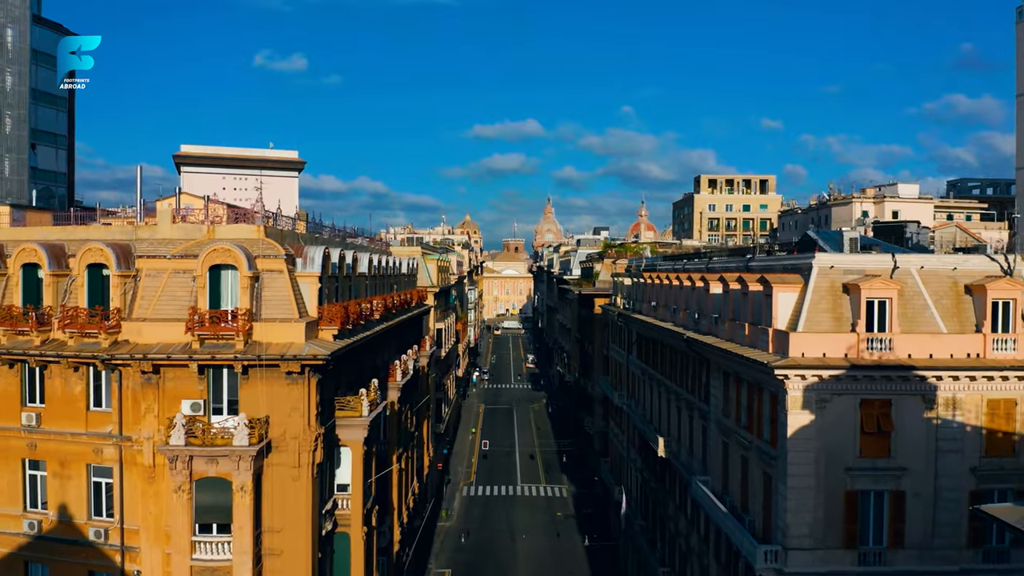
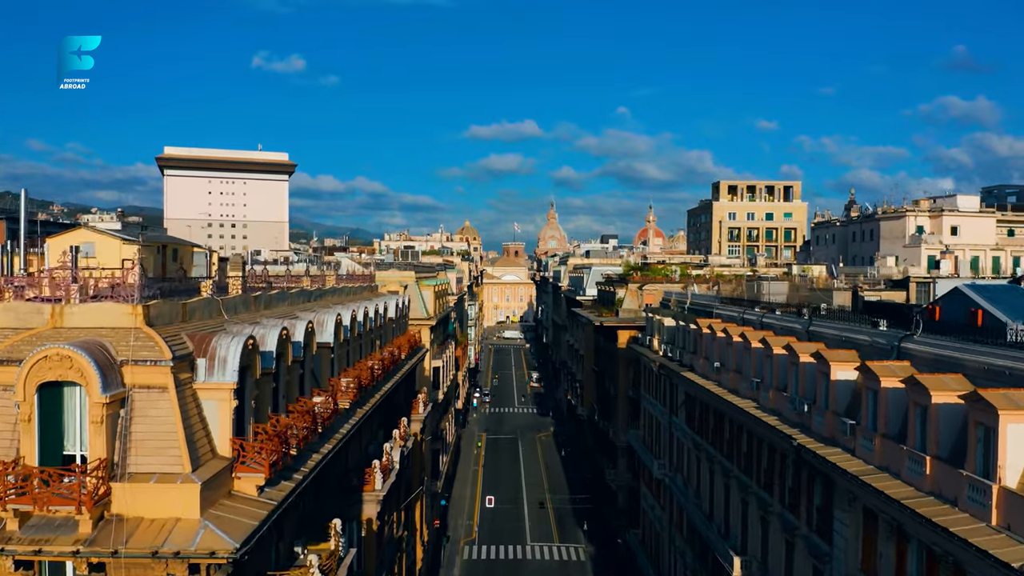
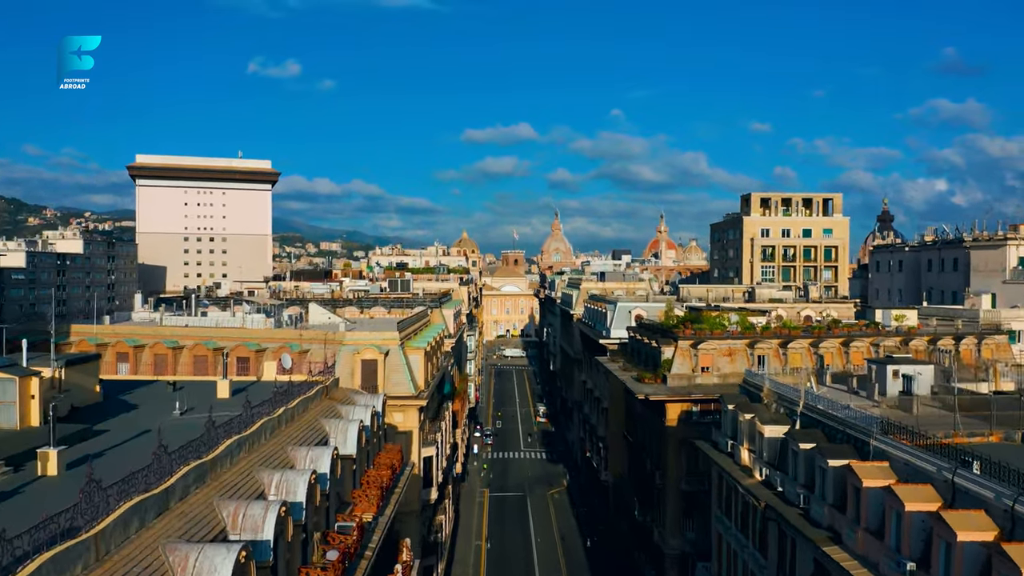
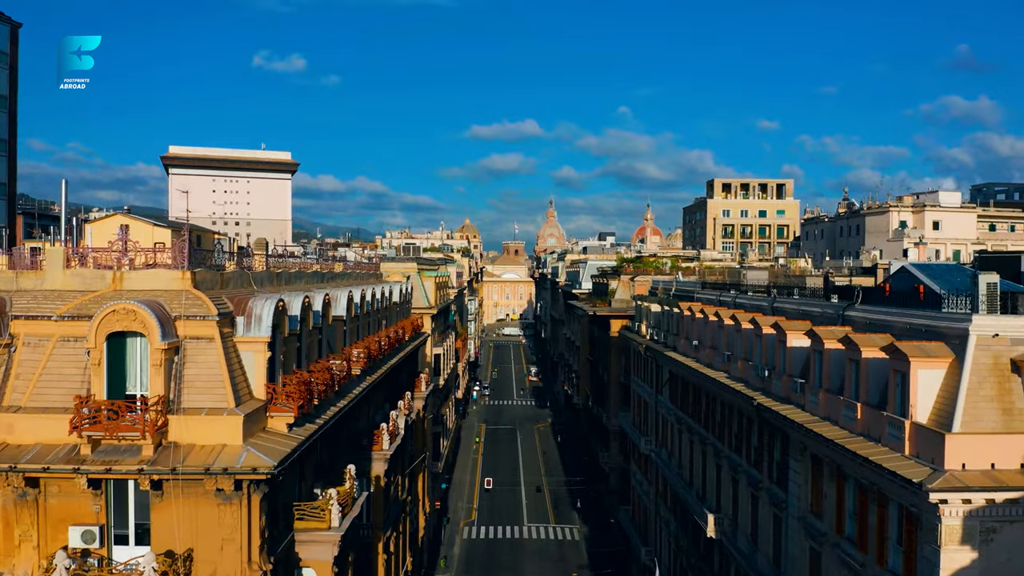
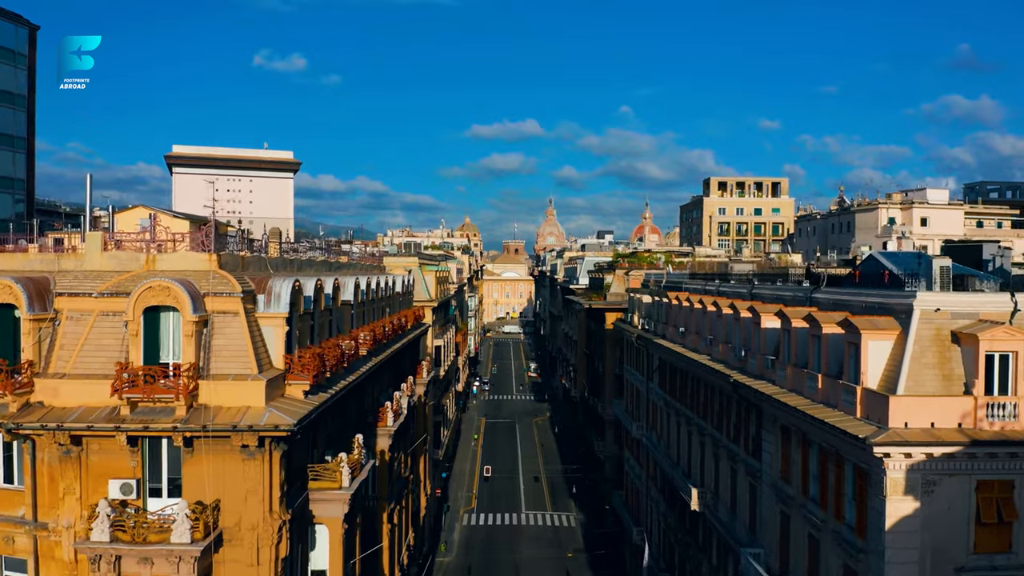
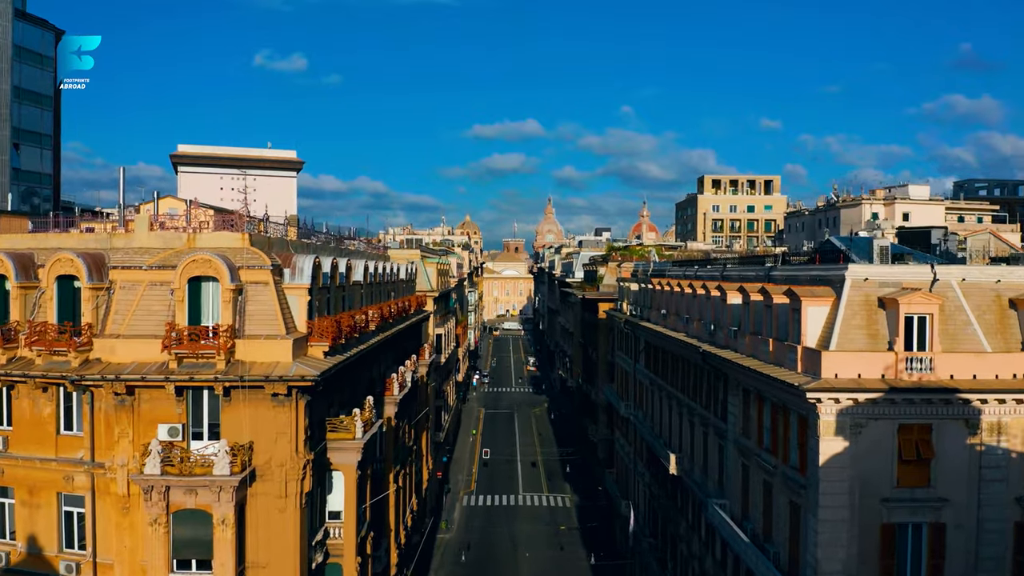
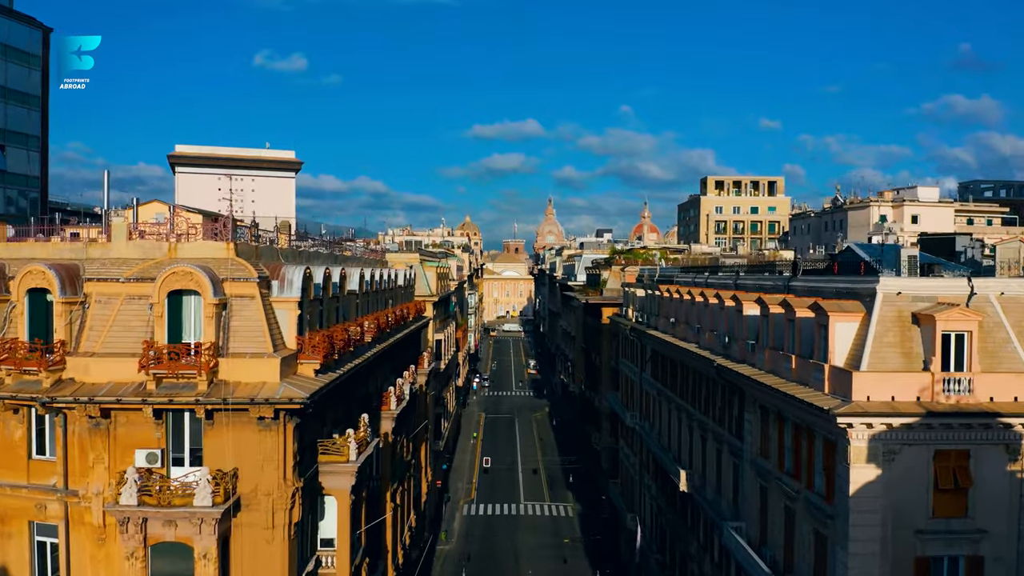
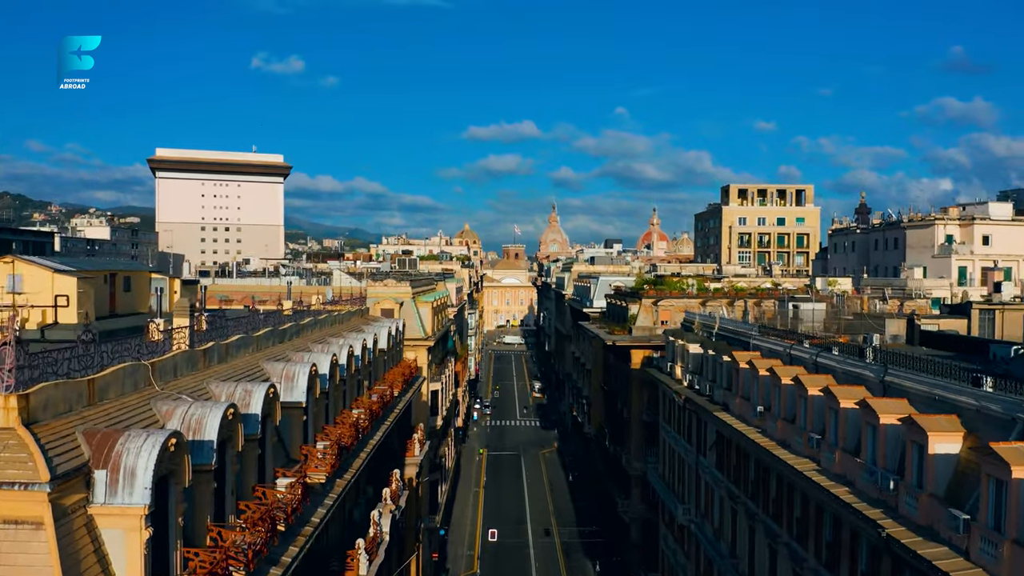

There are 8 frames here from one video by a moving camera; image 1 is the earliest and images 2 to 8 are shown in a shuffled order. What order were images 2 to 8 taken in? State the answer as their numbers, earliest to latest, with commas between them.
6, 7, 5, 4, 2, 8, 3
